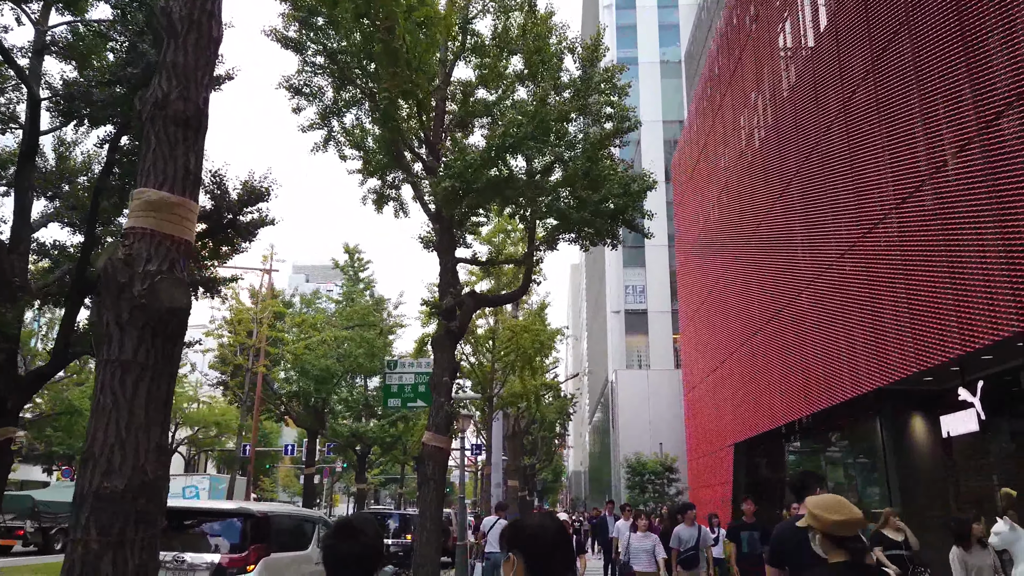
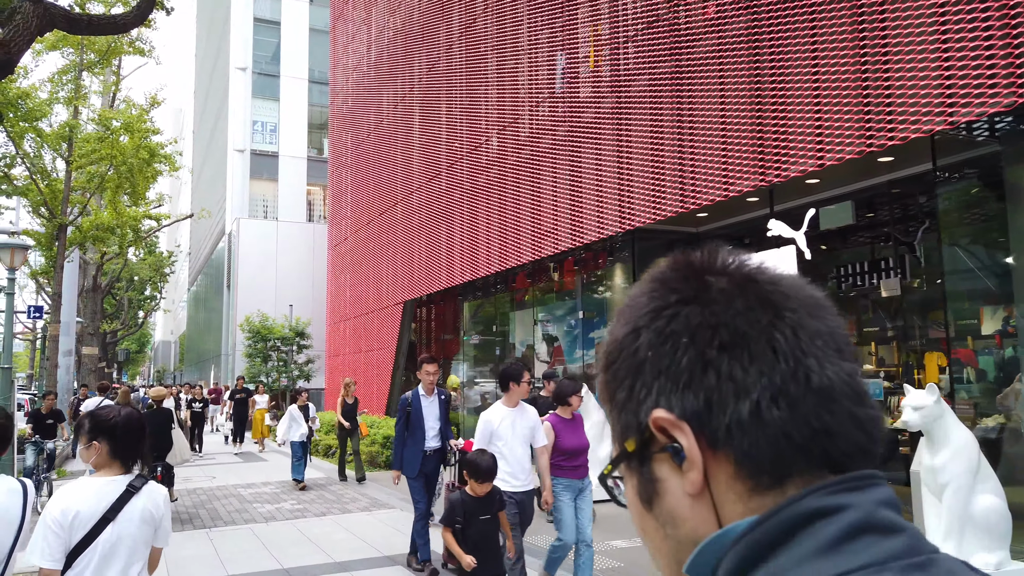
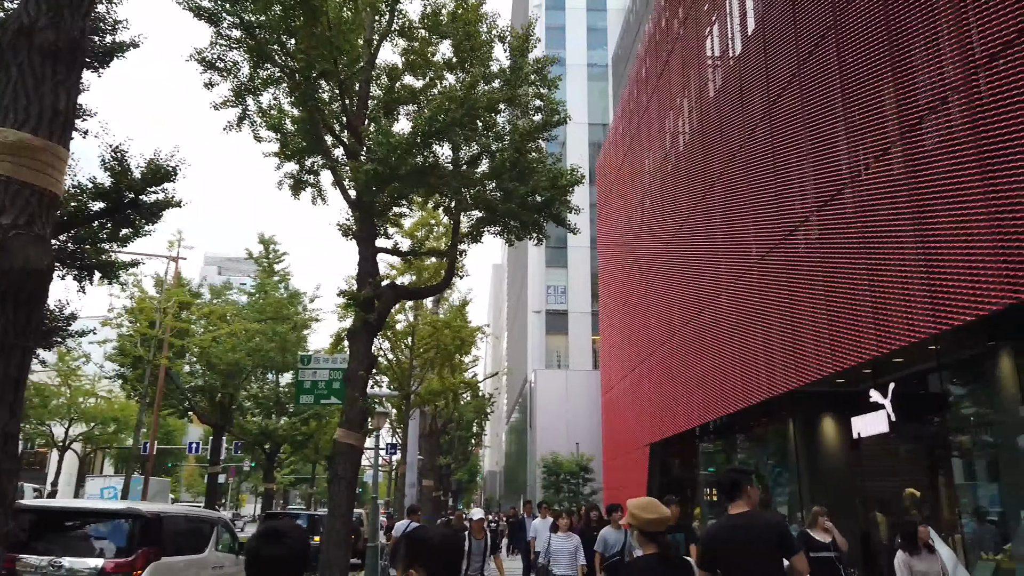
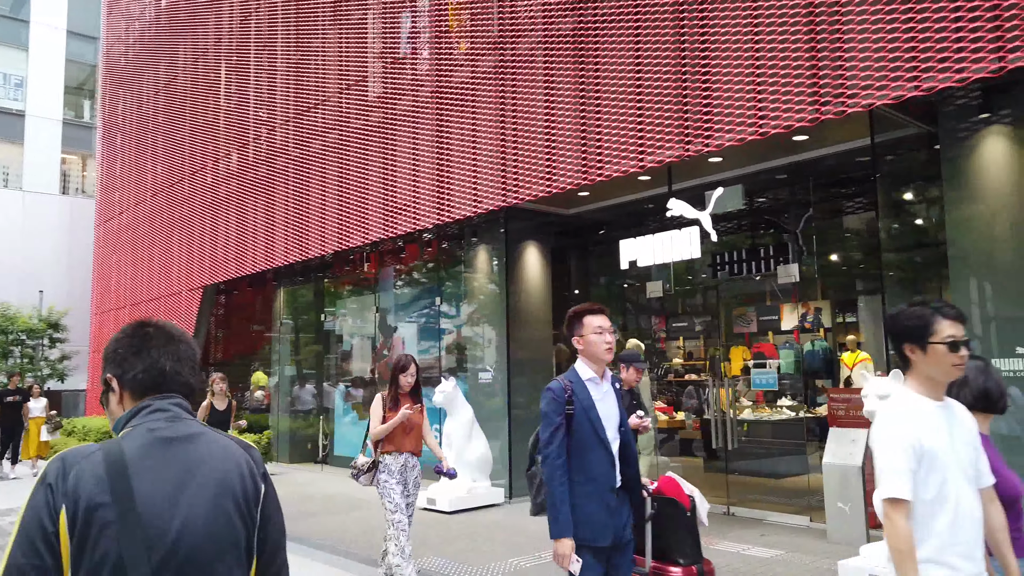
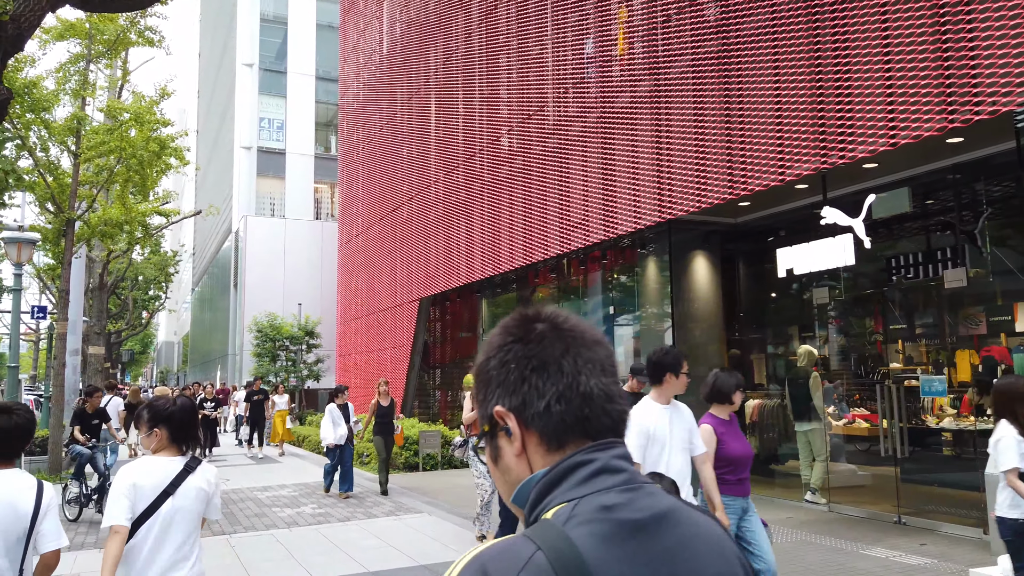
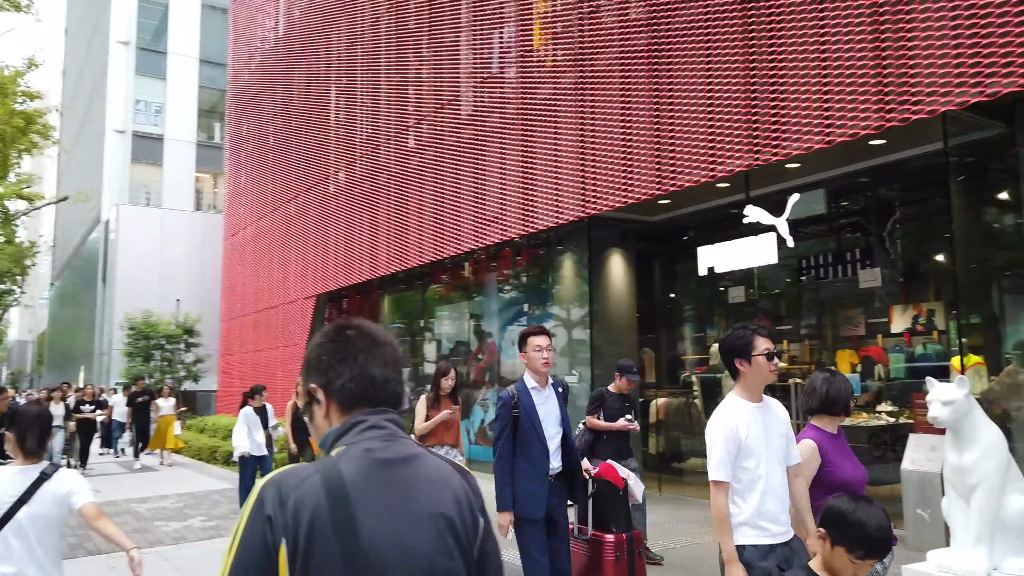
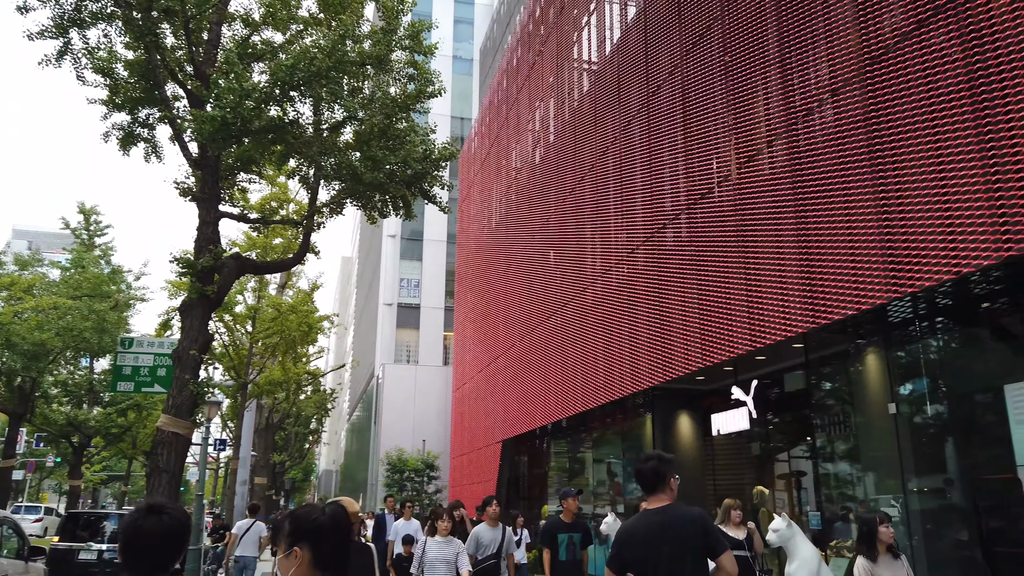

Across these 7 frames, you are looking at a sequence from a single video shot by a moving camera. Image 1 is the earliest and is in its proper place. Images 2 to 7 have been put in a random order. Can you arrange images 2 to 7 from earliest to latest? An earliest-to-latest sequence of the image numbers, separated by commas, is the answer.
3, 7, 2, 5, 6, 4
